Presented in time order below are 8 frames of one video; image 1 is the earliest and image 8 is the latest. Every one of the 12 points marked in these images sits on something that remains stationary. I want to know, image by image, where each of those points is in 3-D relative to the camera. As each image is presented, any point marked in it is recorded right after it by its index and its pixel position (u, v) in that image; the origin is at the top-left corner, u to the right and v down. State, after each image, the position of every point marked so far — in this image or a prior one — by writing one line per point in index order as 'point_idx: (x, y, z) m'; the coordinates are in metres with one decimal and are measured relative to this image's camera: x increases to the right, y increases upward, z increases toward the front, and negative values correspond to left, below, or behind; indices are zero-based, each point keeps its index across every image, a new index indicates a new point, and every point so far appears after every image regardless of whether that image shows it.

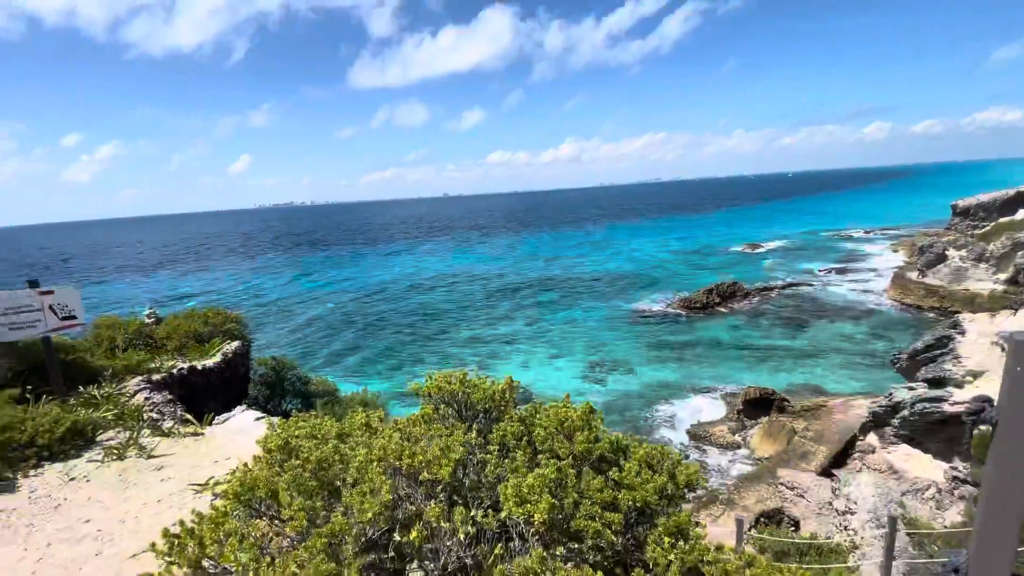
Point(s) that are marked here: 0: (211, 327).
0: (-7.5, -1.0, +11.9) m
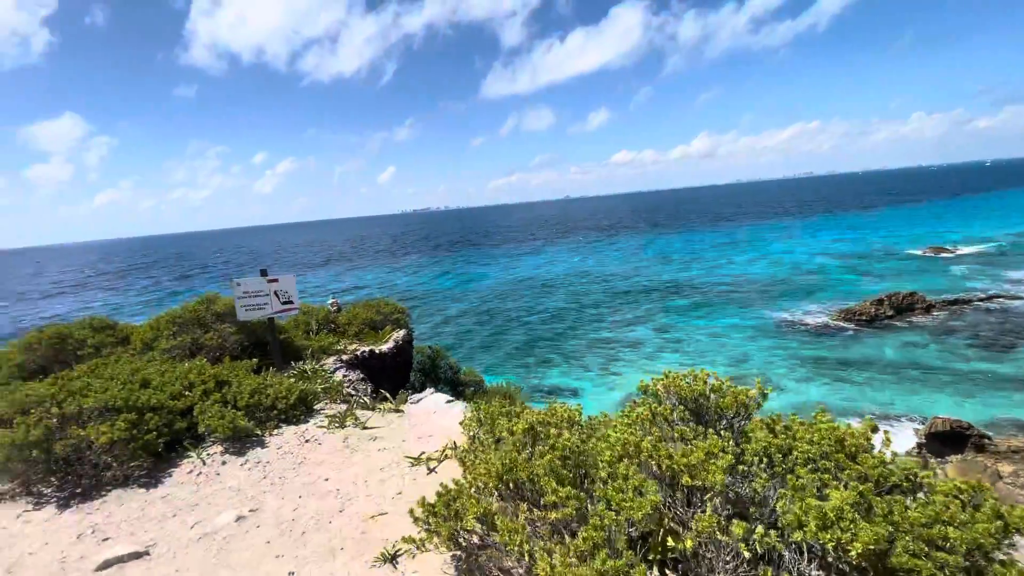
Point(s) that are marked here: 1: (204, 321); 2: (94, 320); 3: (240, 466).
0: (-3.6, -0.8, +13.1) m
1: (-5.6, -0.6, +8.6) m
2: (-9.0, -0.7, +10.3) m
3: (-2.6, -1.7, +4.5) m
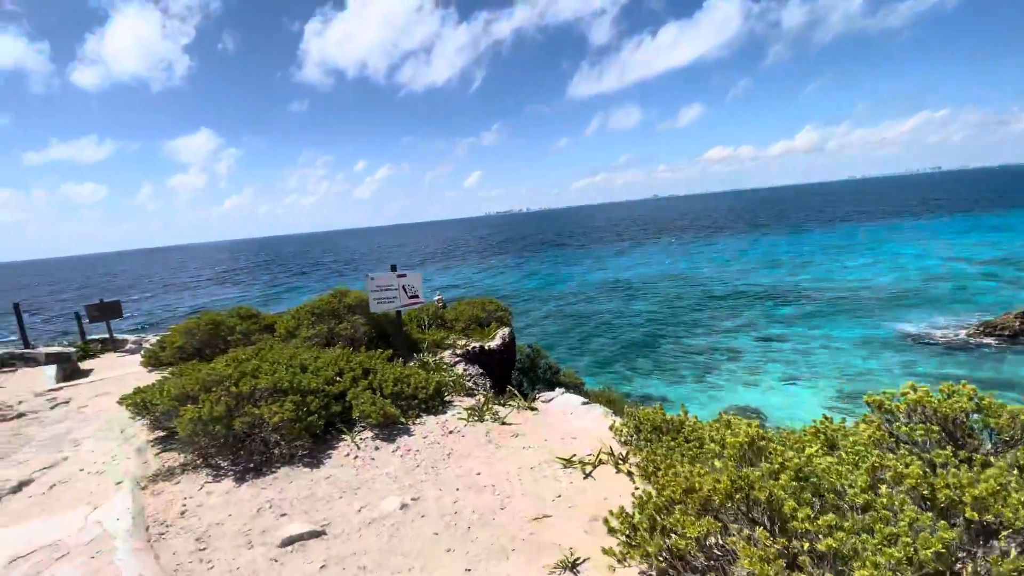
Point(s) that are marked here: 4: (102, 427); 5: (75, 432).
0: (-0.7, -0.7, +13.3) m
1: (-3.4, -0.5, +9.2) m
2: (-6.5, -0.5, +11.4) m
3: (-1.2, -1.6, +4.6) m
4: (-5.5, -1.9, +6.5) m
5: (-5.9, -1.9, +6.5) m
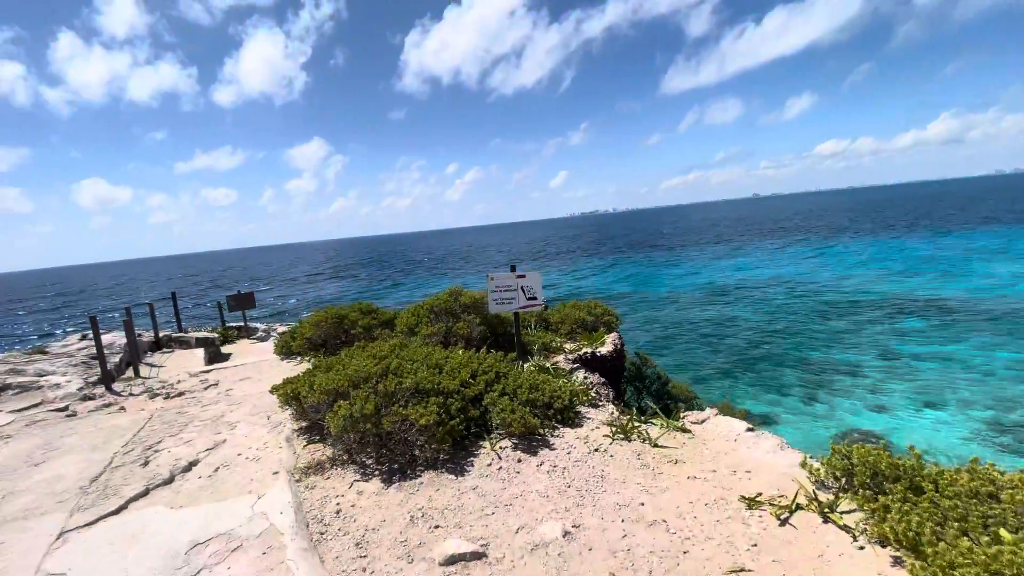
0: (+2.3, -0.8, +12.7) m
1: (-1.1, -0.5, +9.2) m
2: (-3.8, -0.4, +11.9) m
3: (+0.2, -1.6, +4.3) m
4: (-3.8, -1.8, +7.0) m
5: (-4.1, -1.8, +7.0) m
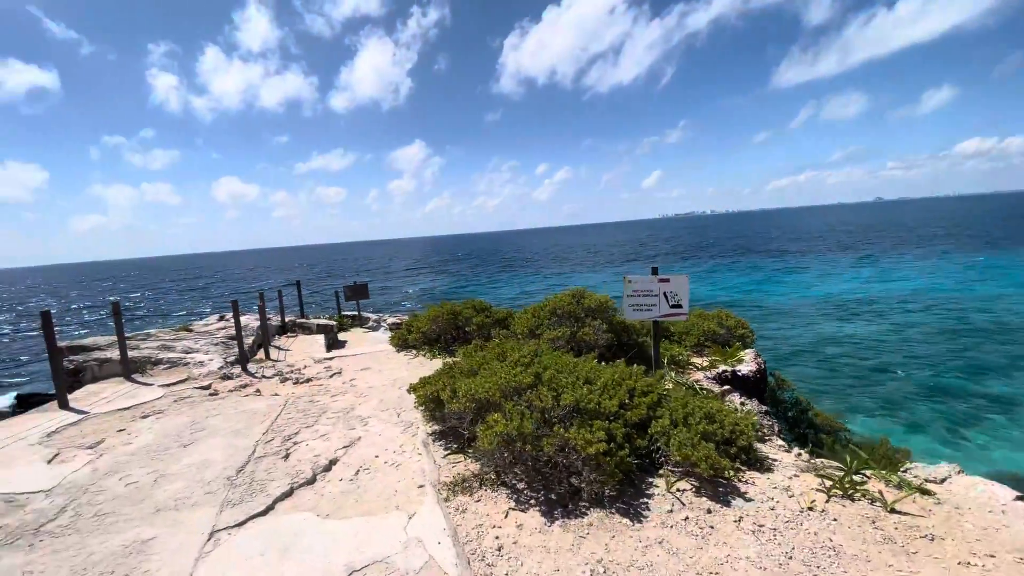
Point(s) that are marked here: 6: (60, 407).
0: (+5.2, -1.0, +11.4) m
1: (+1.2, -0.5, +8.5) m
2: (-0.9, -0.3, +11.6) m
3: (+1.6, -1.7, +3.4) m
4: (-1.8, -1.7, +6.8) m
5: (-2.2, -1.7, +6.9) m
6: (-7.6, -2.0, +8.0) m
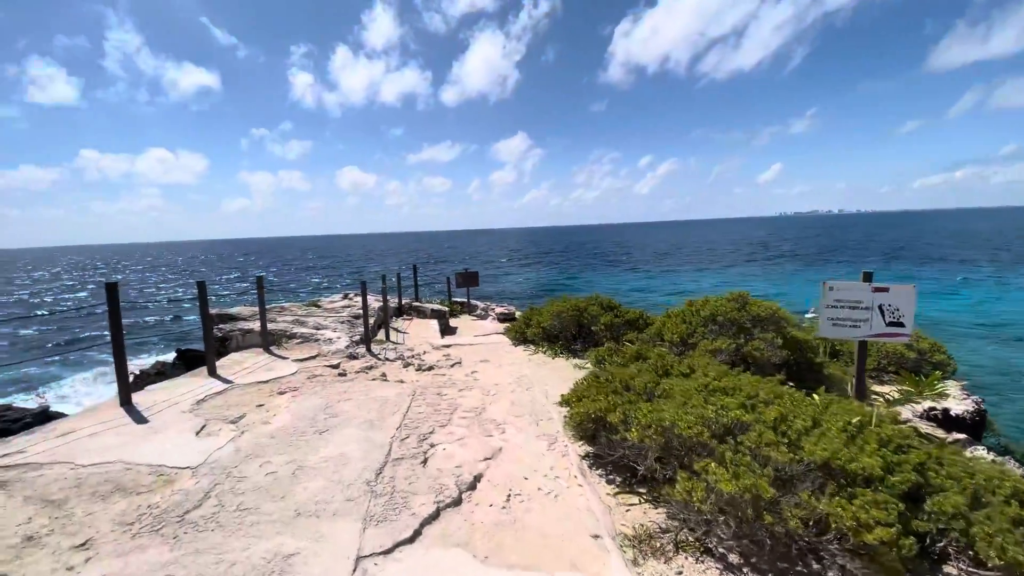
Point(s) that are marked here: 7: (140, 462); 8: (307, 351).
0: (+7.8, -1.2, +9.2) m
1: (+3.4, -0.5, +7.1) m
2: (+2.0, -0.2, +10.6) m
3: (+2.7, -1.8, +2.1) m
4: (0.0, -1.6, +6.1) m
5: (-0.3, -1.6, +6.2) m
6: (-5.3, -1.5, +8.4) m
7: (-3.8, -1.8, +4.8) m
8: (-4.4, -1.3, +10.2) m
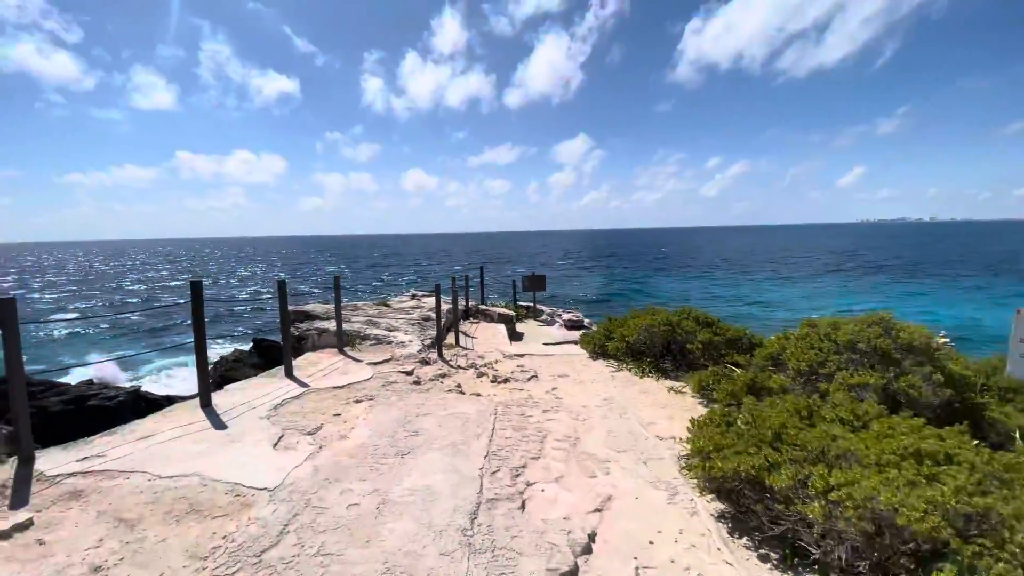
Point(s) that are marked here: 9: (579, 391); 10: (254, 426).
0: (+9.3, -1.7, +7.5) m
1: (+4.7, -0.8, +6.0) m
2: (+3.7, -0.5, +9.6) m
3: (+3.3, -2.0, +1.0) m
4: (+1.1, -1.7, +5.3) m
5: (+0.8, -1.7, +5.5) m
6: (-3.9, -1.5, +8.3) m
7: (-2.8, -1.8, +4.5) m
8: (-2.7, -1.4, +9.9) m
9: (+1.1, -1.7, +7.9) m
10: (-3.2, -1.7, +5.9) m
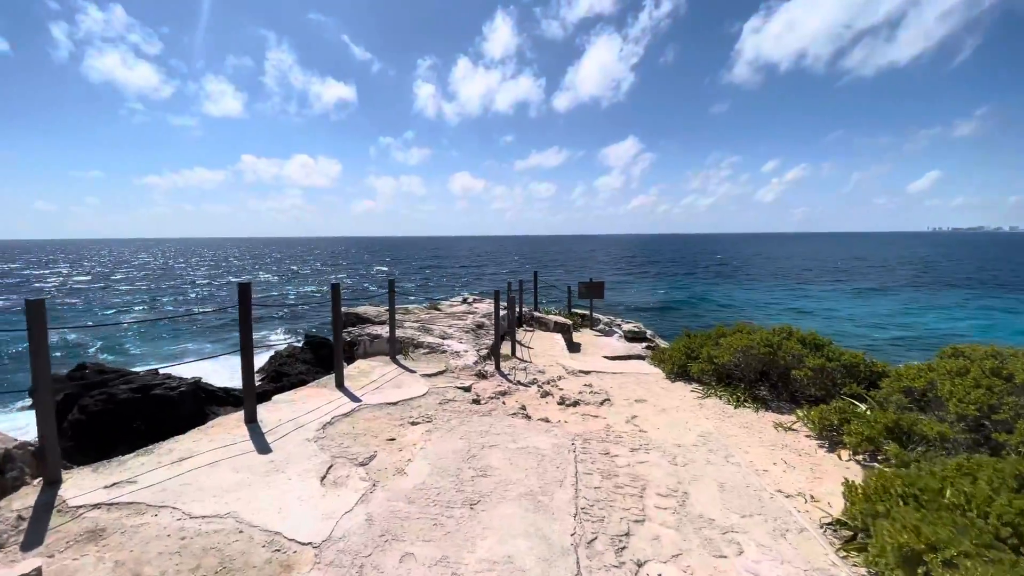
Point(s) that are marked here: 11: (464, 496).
0: (+10.2, -2.1, +5.6) m
1: (+5.6, -1.1, +4.5) m
2: (+4.9, -0.7, +8.2) m
3: (+3.7, -2.2, -0.3) m
4: (+2.0, -1.9, +4.2) m
5: (+1.7, -1.9, +4.4) m
6: (-2.8, -1.6, +7.6) m
7: (-2.0, -1.9, +3.8) m
8: (-1.5, -1.5, +9.2) m
9: (+2.2, -1.9, +6.8) m
10: (-2.3, -1.7, +5.2) m
11: (-0.4, -1.8, +4.2) m
